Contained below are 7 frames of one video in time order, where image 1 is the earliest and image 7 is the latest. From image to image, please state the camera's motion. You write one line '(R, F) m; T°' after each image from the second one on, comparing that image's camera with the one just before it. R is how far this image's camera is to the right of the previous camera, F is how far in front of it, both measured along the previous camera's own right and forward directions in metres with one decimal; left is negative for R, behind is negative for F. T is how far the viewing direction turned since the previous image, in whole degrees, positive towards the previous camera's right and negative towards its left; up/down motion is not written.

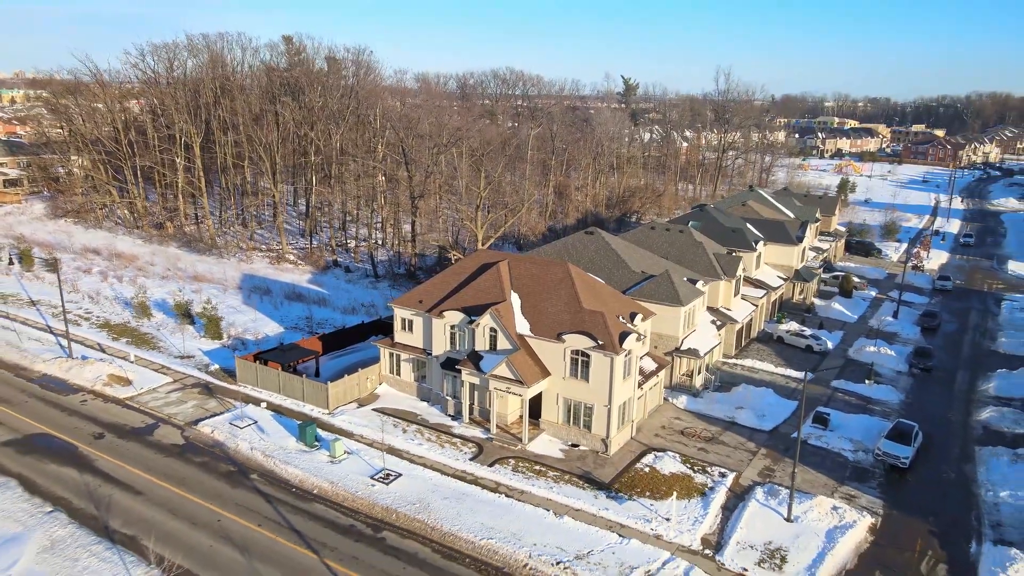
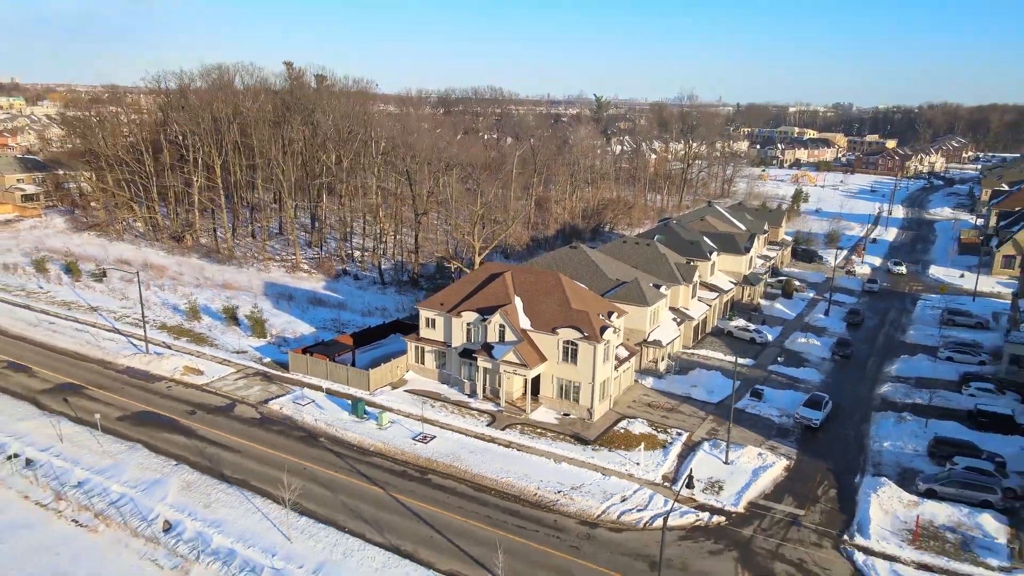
(-0.8, -4.3) m; +2°
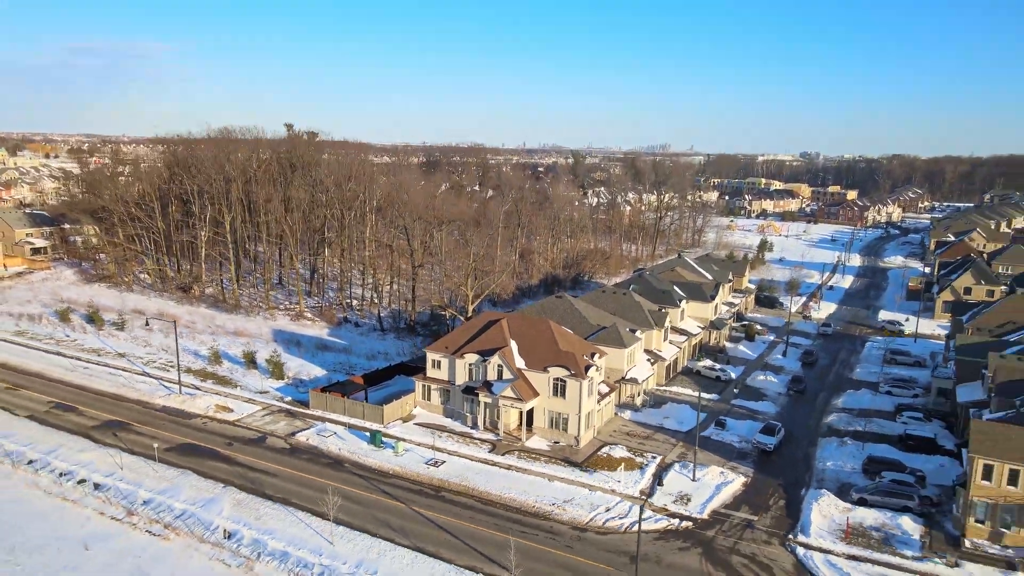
(-0.6, -3.1) m; +2°
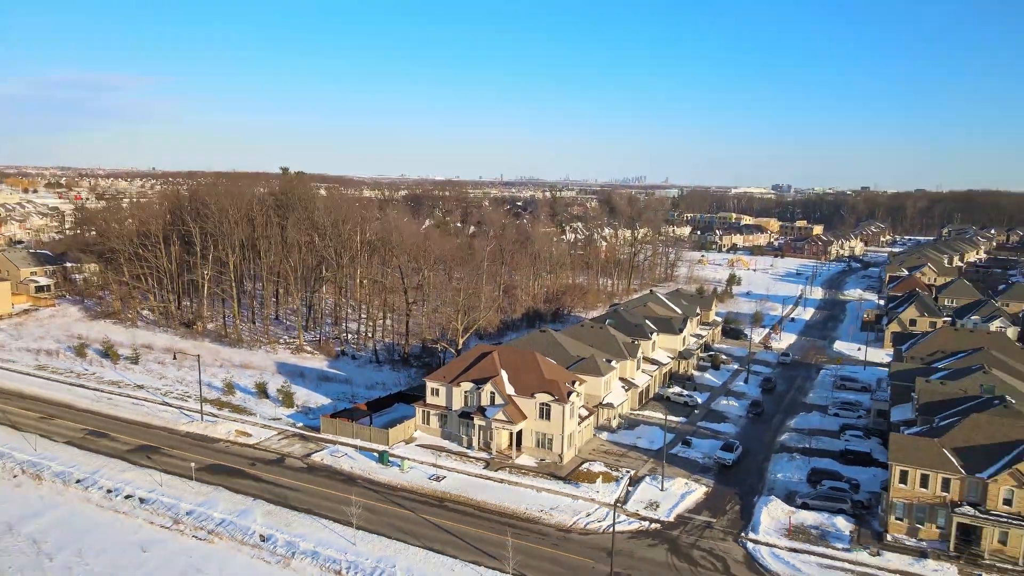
(-0.4, -3.2) m; +2°
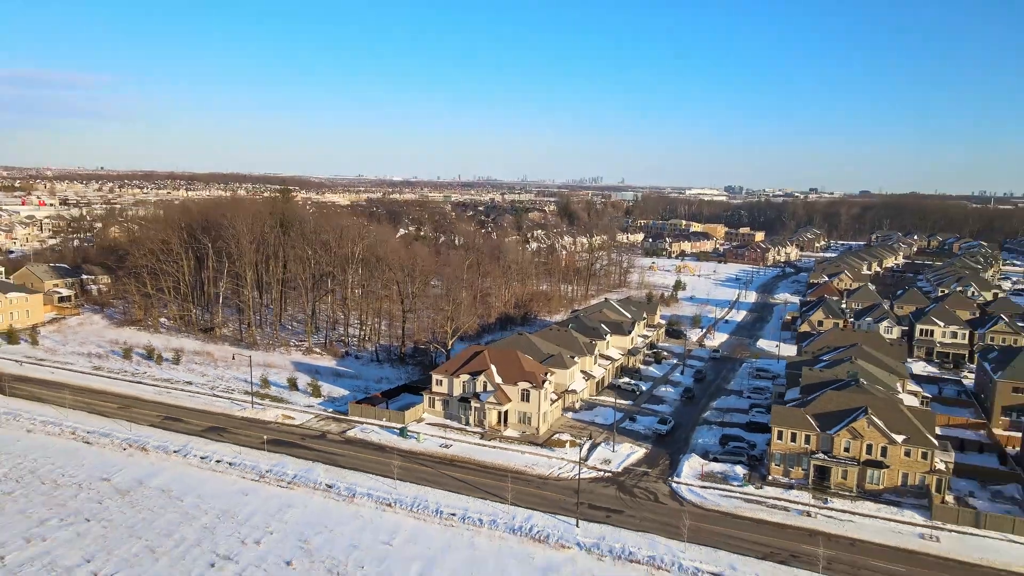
(-1.3, -7.8) m; +3°
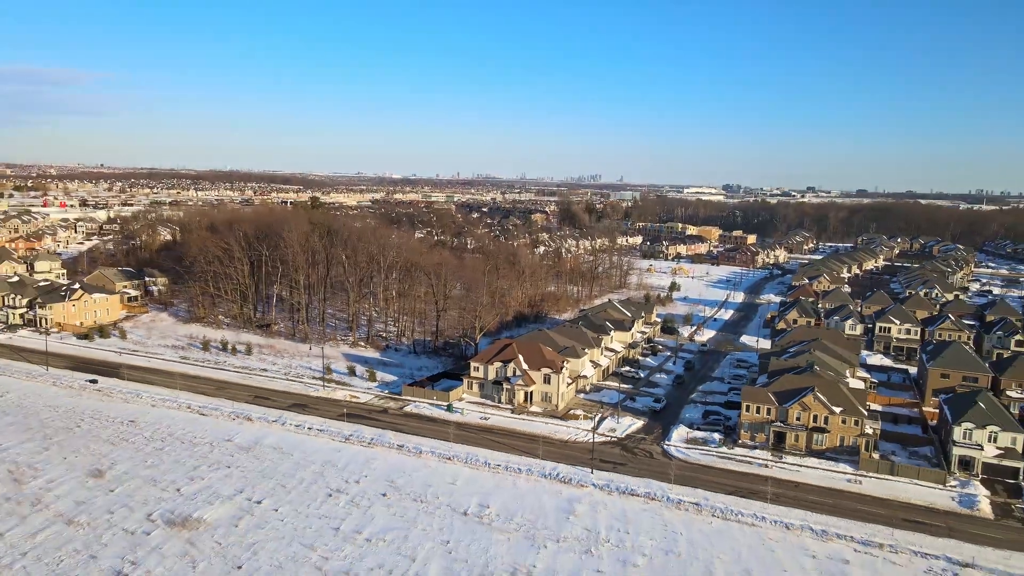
(-1.4, -8.0) m; 0°
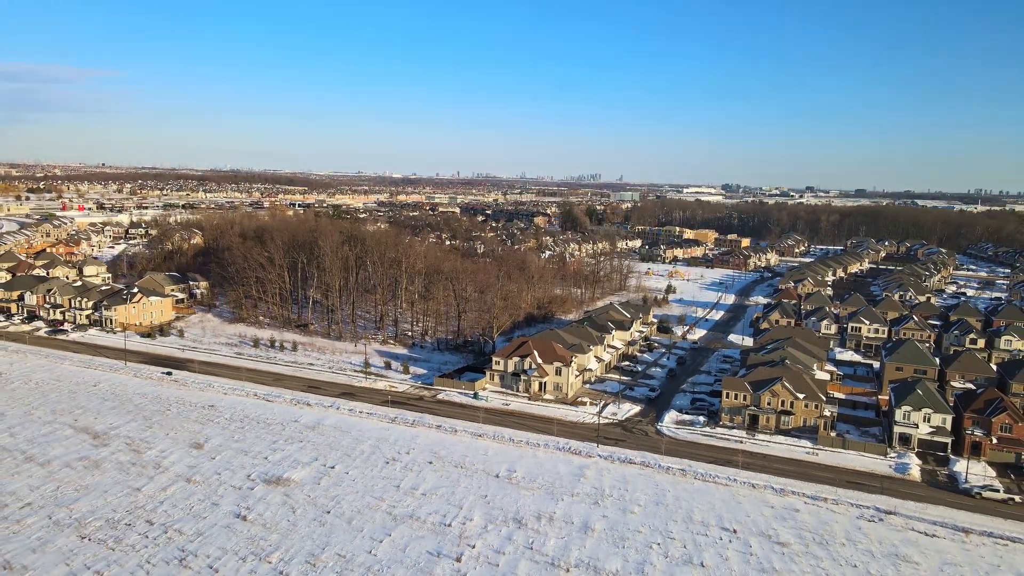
(-1.1, -7.0) m; 0°
